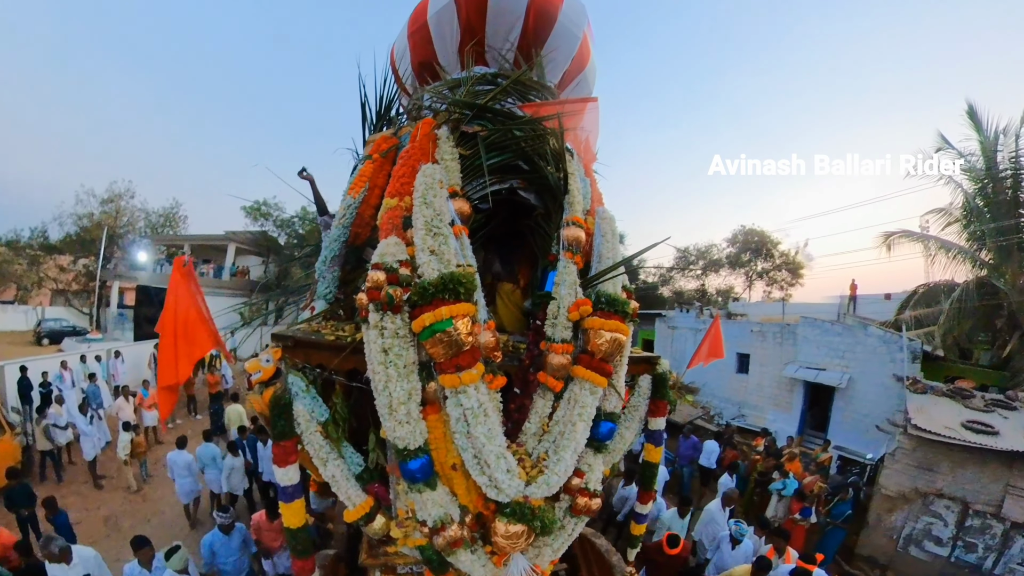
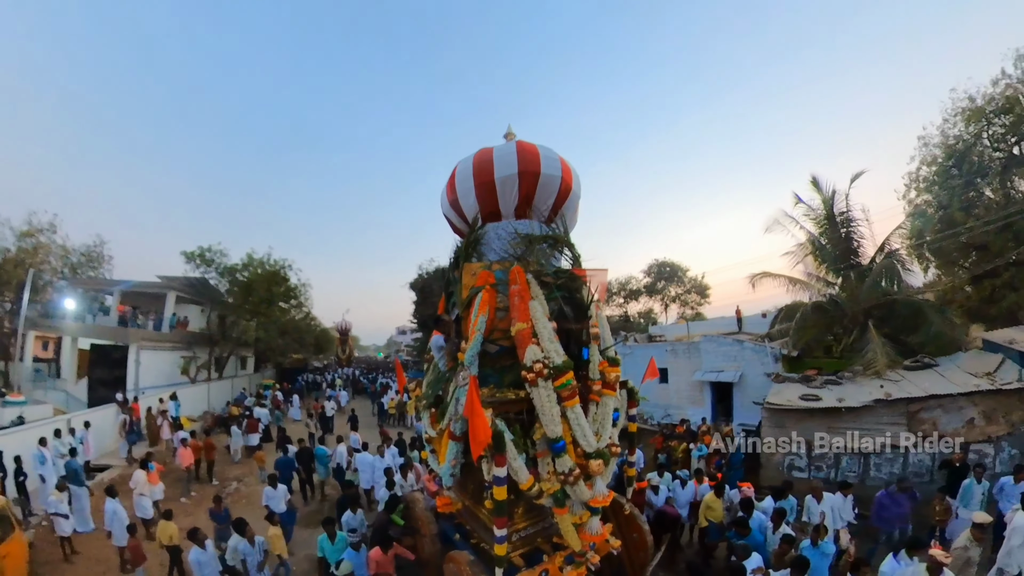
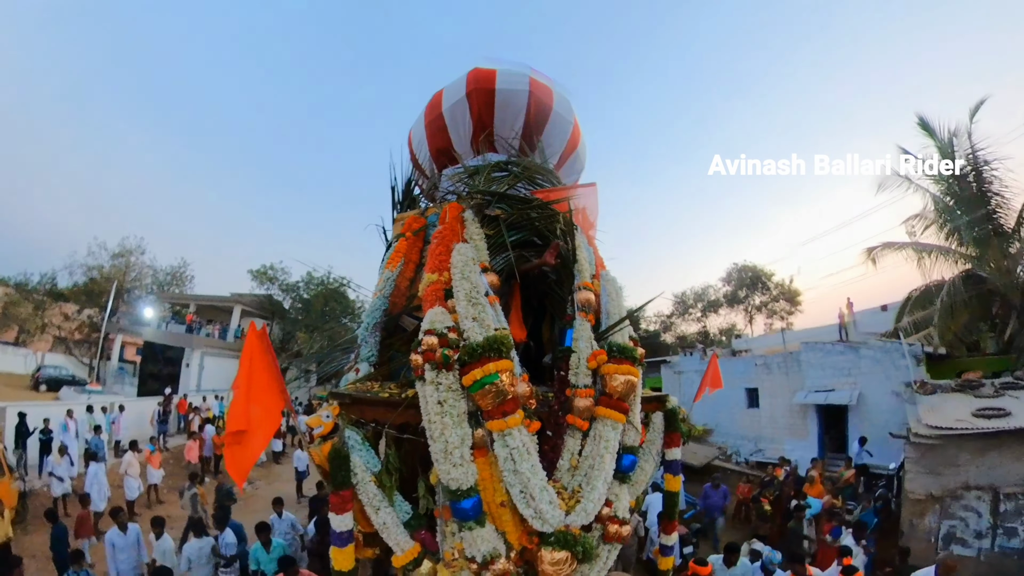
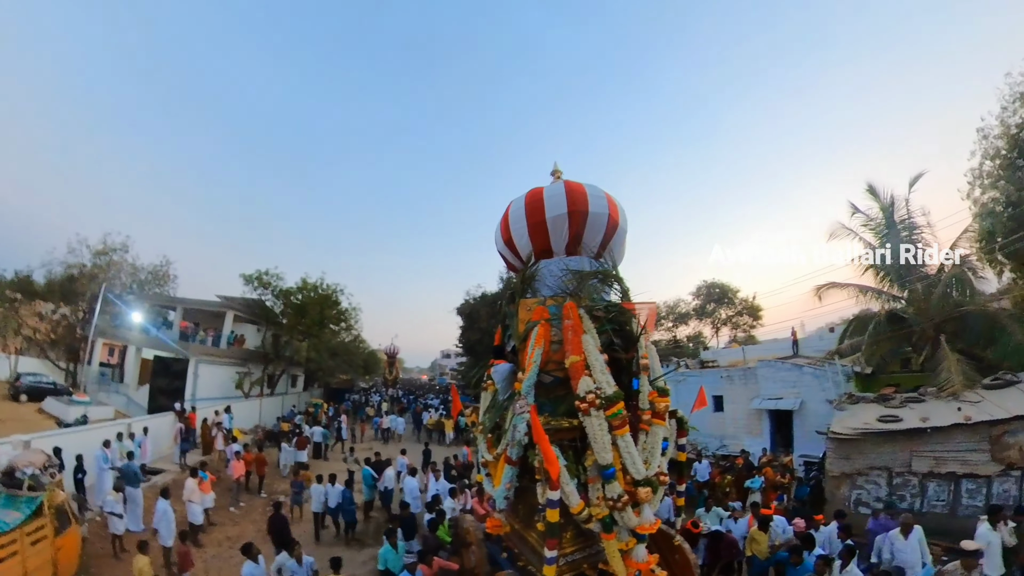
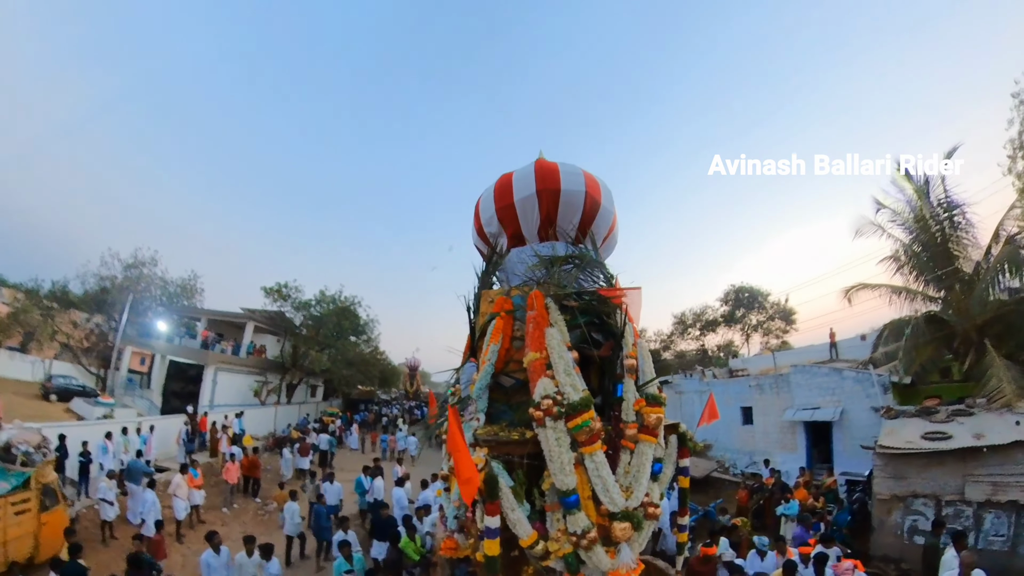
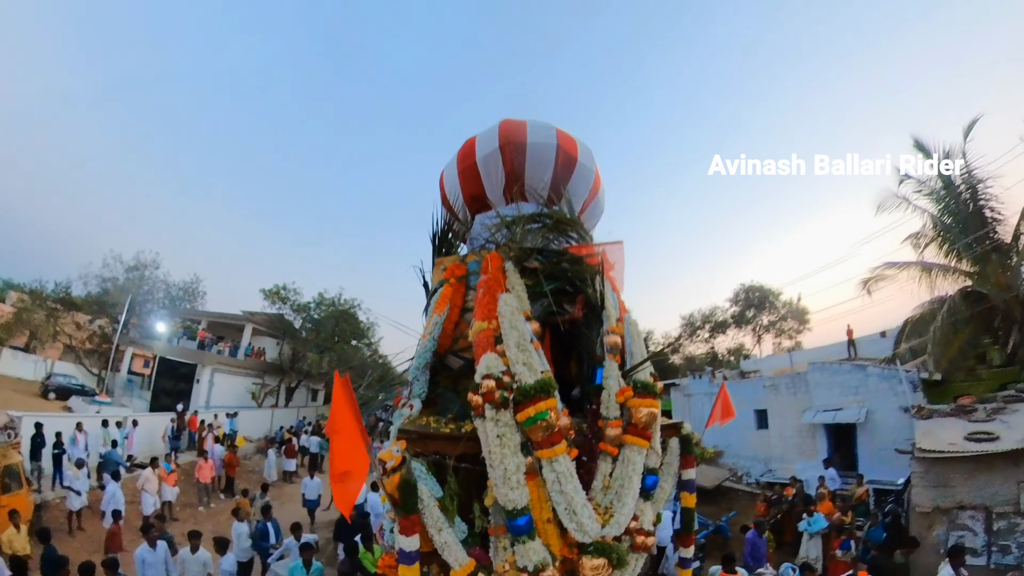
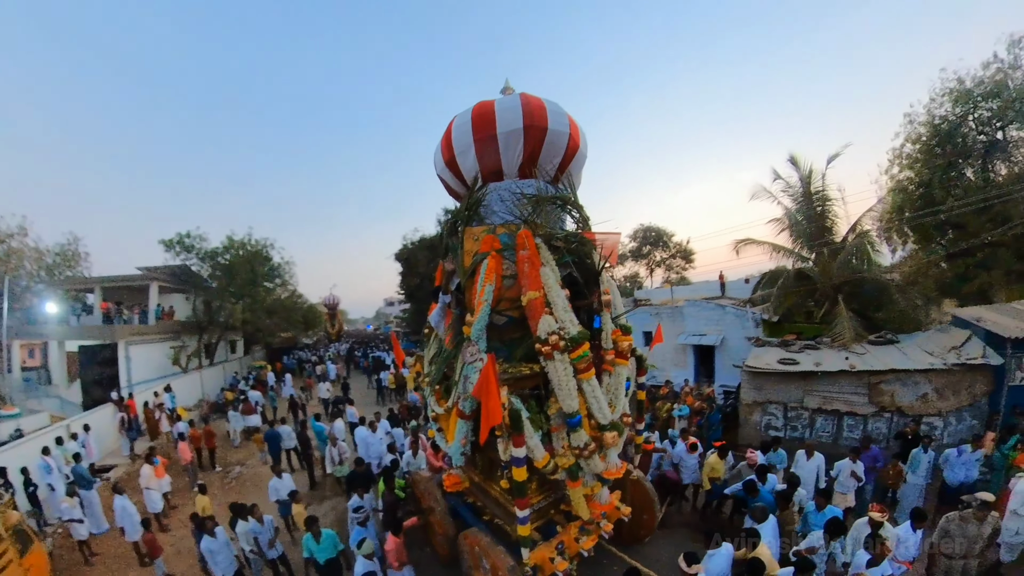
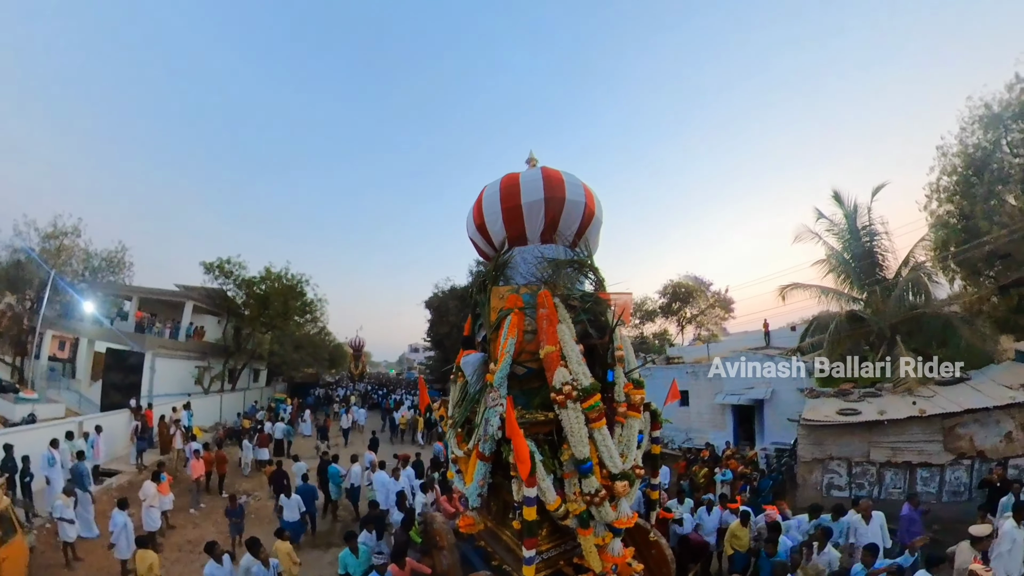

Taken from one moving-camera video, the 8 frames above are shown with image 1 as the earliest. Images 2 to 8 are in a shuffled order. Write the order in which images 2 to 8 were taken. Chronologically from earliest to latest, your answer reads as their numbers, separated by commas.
3, 6, 5, 4, 8, 2, 7
